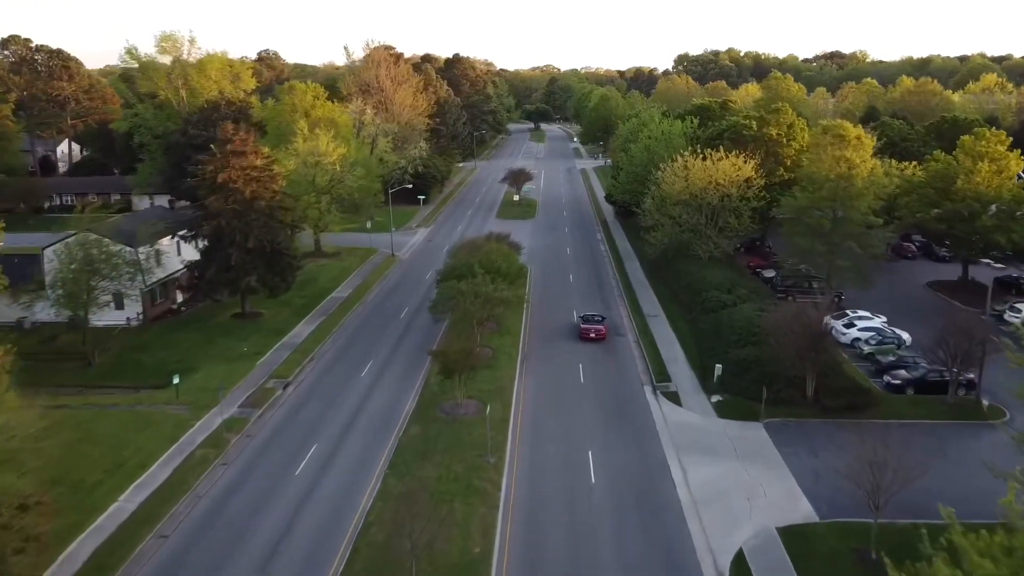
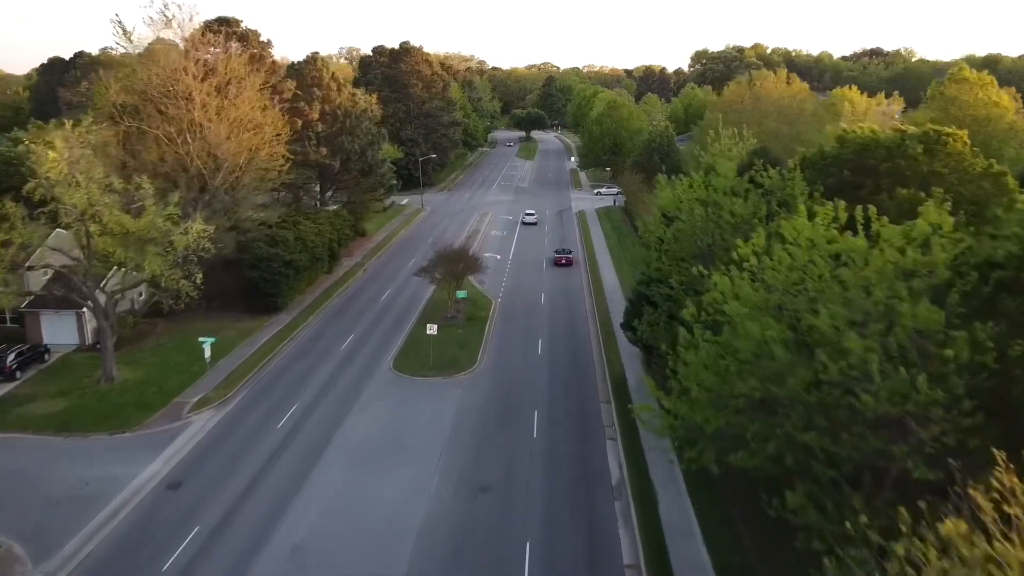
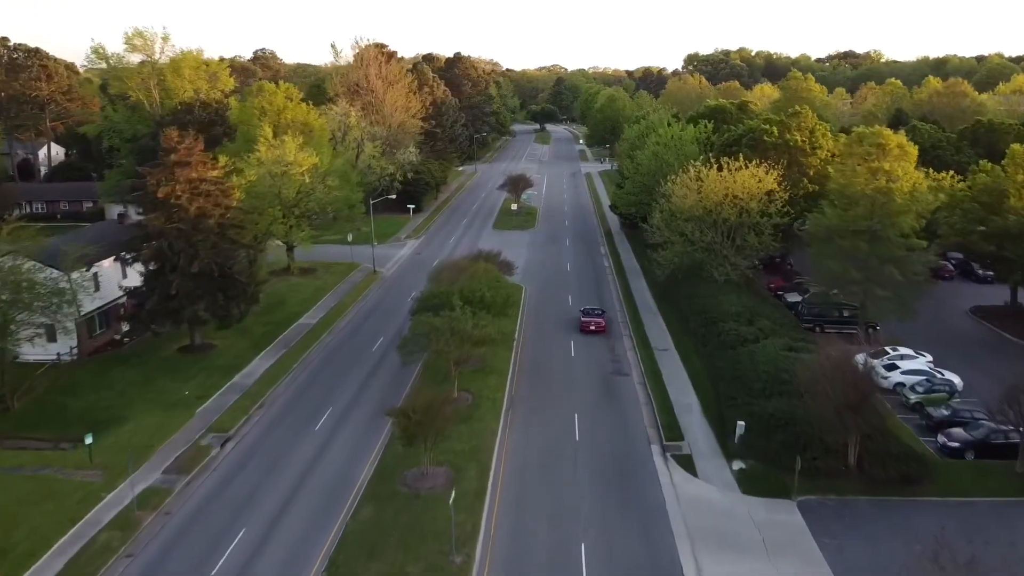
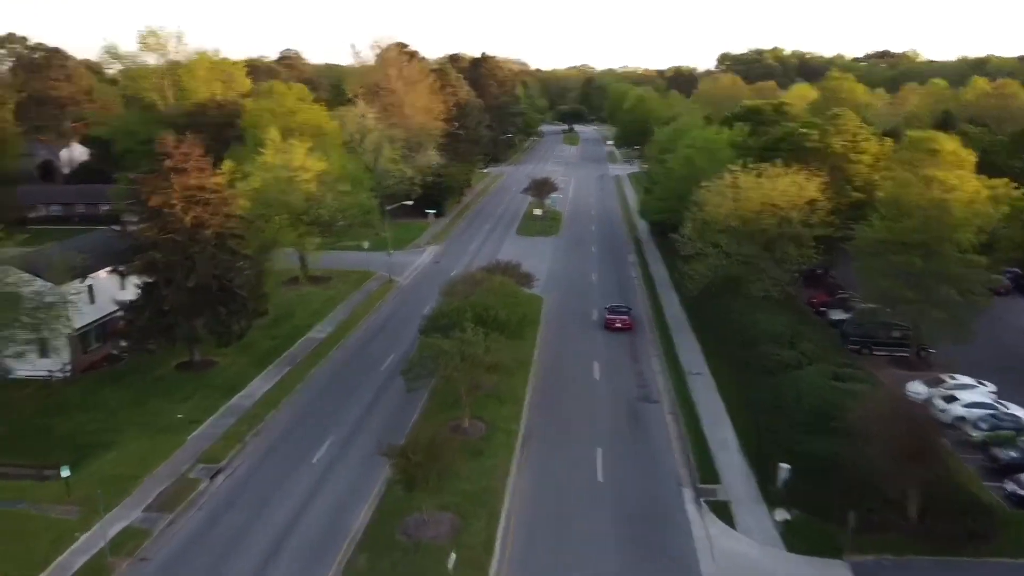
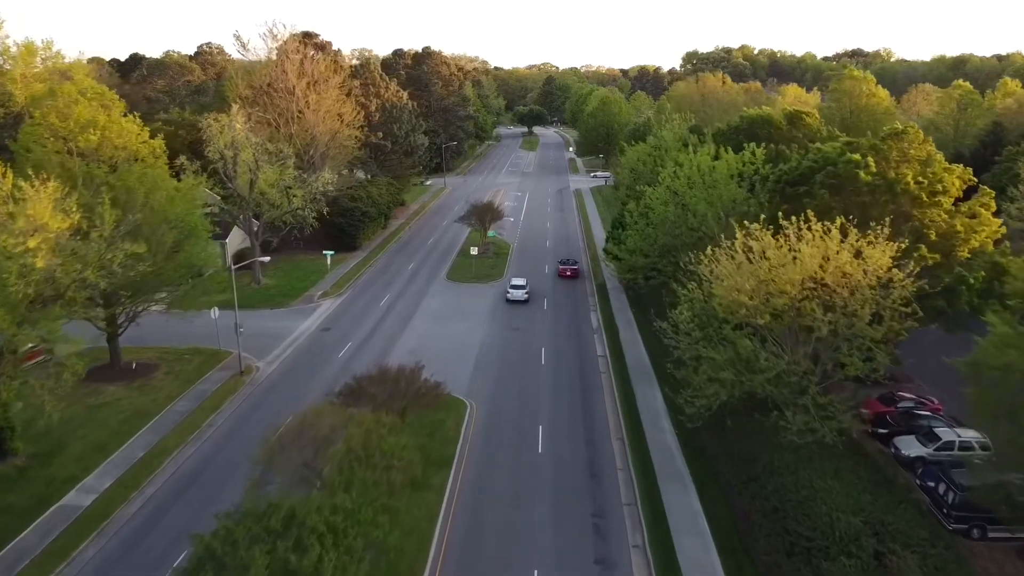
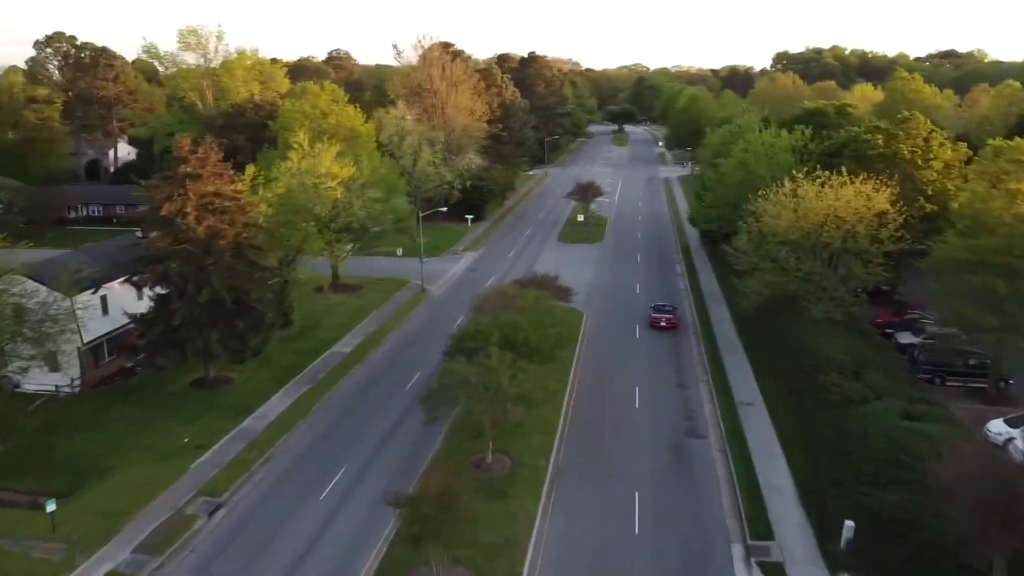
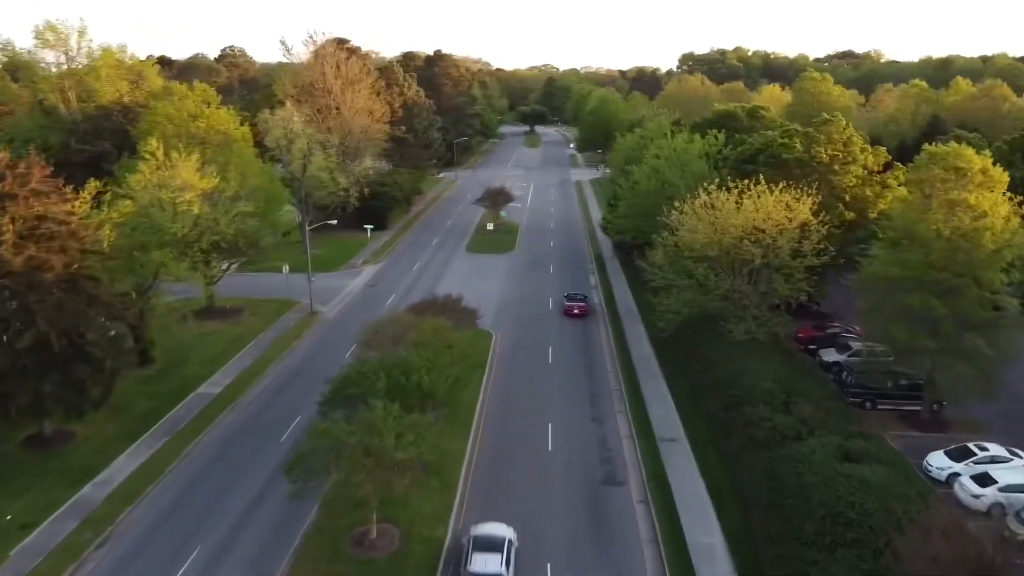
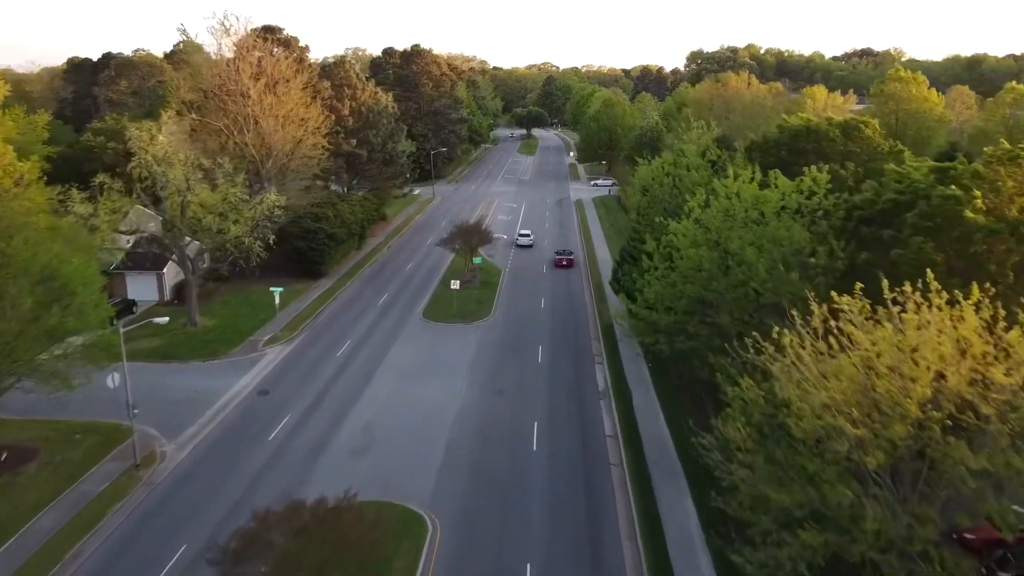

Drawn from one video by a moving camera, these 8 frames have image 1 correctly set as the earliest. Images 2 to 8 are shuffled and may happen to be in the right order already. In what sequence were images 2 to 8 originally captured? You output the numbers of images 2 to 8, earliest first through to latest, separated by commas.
3, 4, 6, 7, 5, 8, 2
